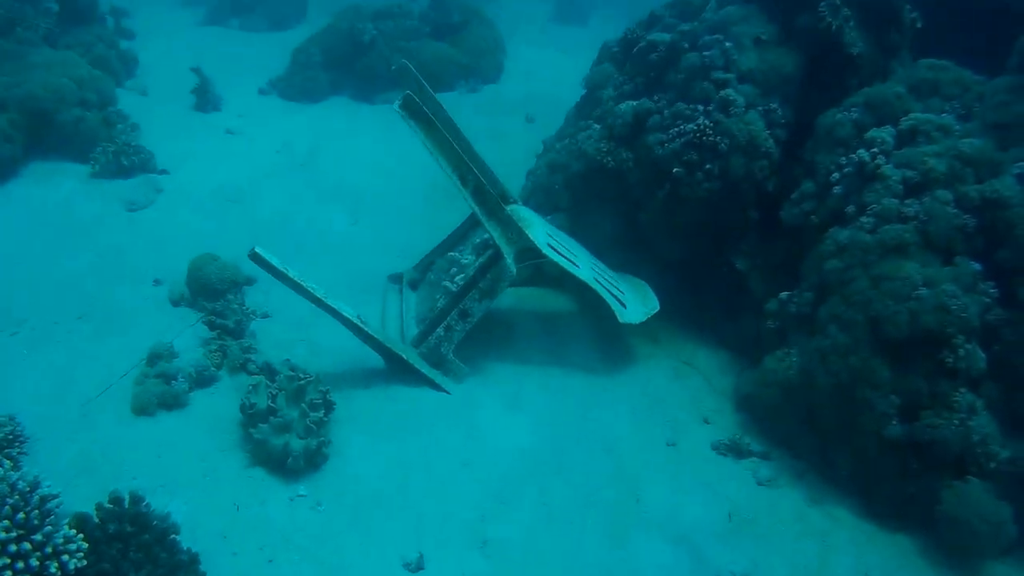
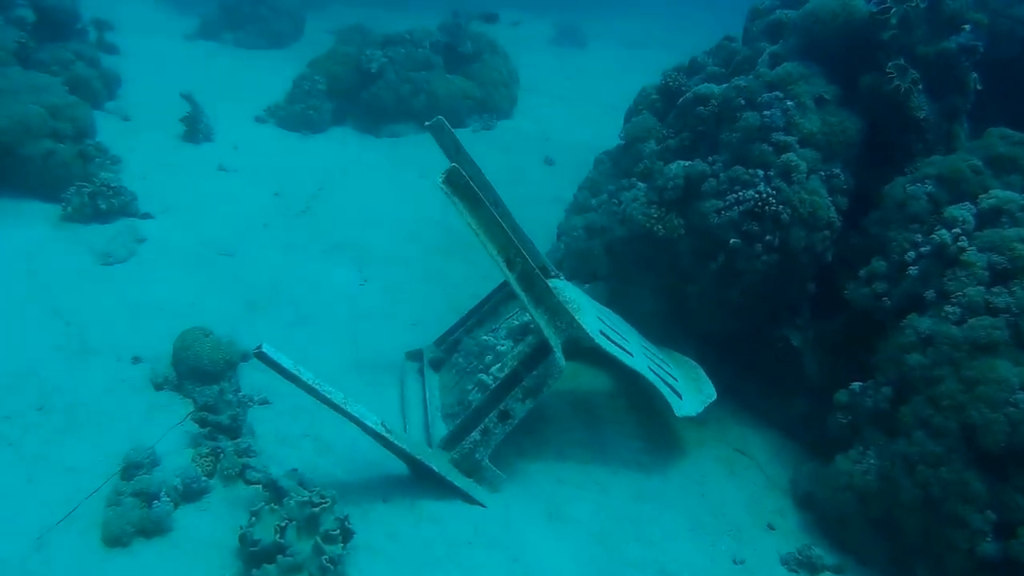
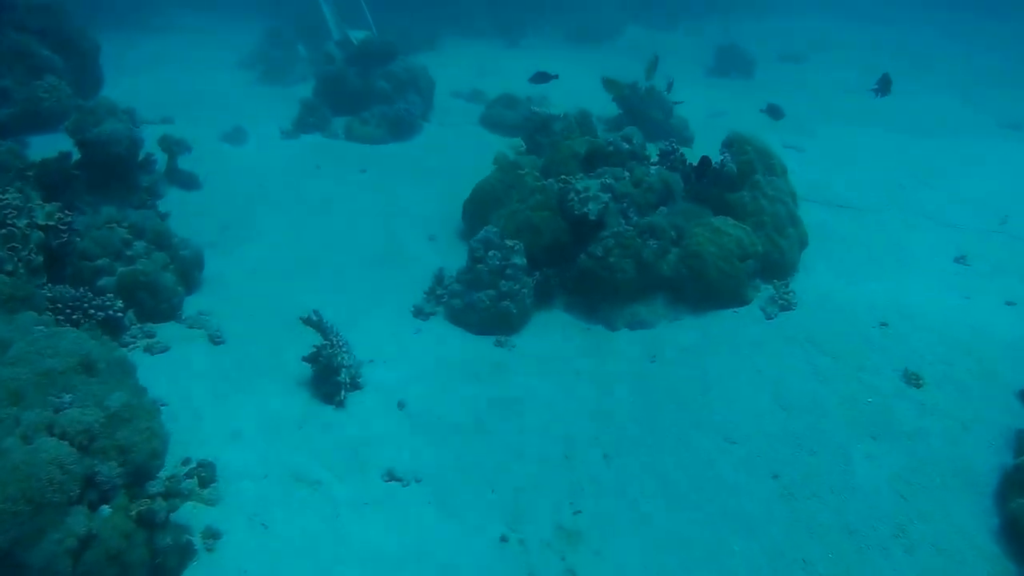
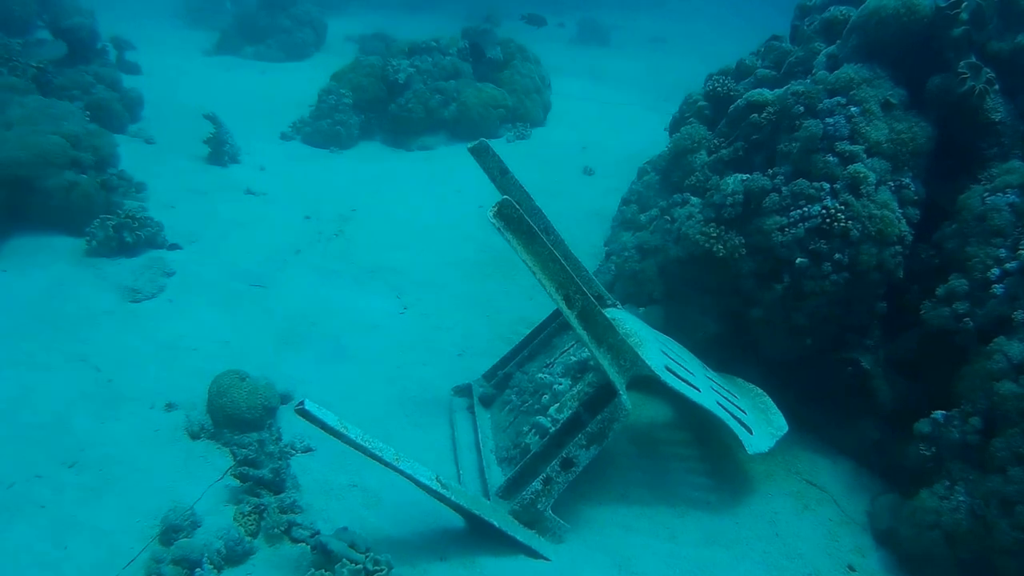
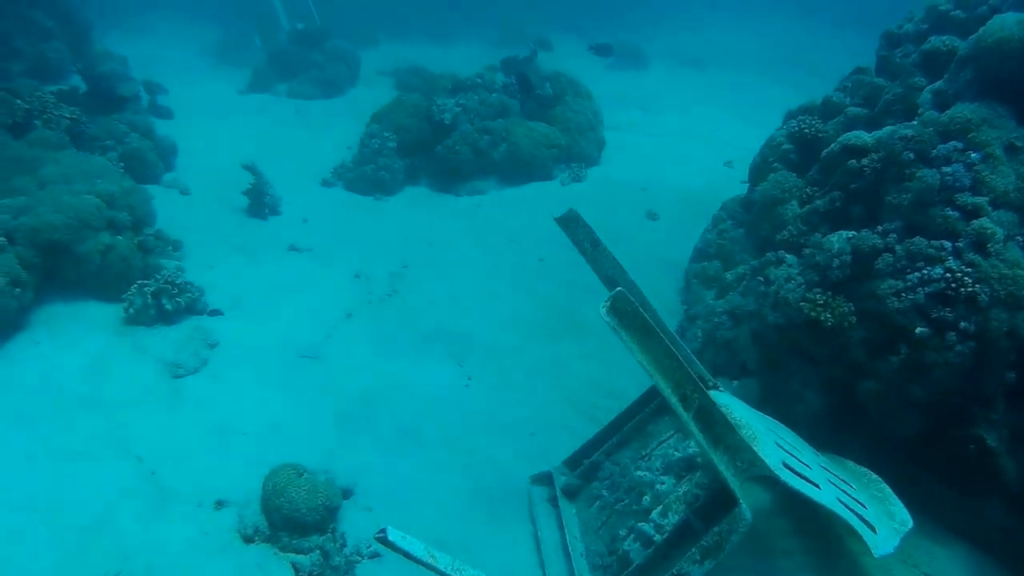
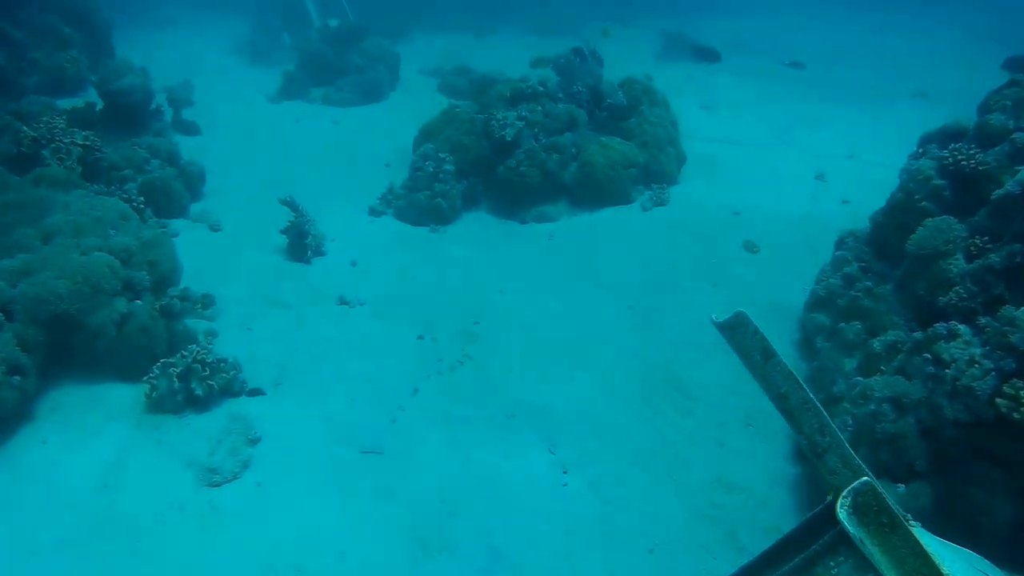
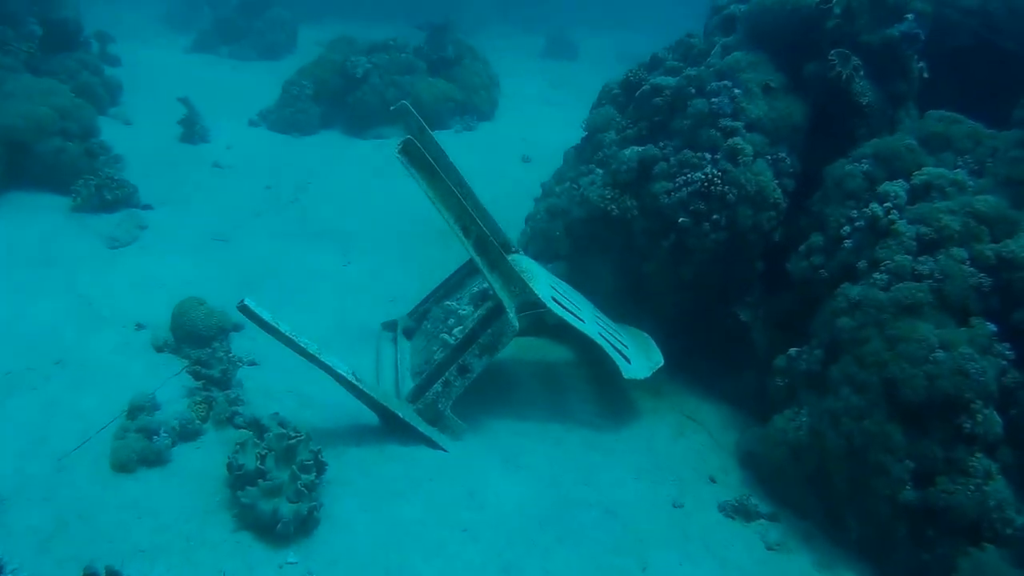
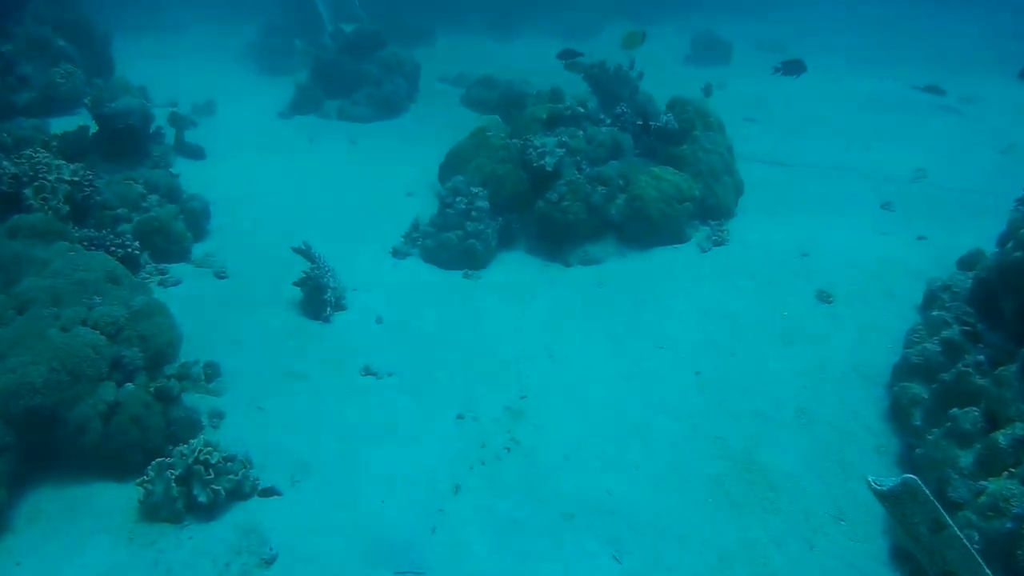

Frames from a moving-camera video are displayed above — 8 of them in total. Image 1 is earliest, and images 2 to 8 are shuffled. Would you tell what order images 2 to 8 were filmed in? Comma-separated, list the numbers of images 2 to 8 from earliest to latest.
7, 2, 4, 5, 6, 8, 3
